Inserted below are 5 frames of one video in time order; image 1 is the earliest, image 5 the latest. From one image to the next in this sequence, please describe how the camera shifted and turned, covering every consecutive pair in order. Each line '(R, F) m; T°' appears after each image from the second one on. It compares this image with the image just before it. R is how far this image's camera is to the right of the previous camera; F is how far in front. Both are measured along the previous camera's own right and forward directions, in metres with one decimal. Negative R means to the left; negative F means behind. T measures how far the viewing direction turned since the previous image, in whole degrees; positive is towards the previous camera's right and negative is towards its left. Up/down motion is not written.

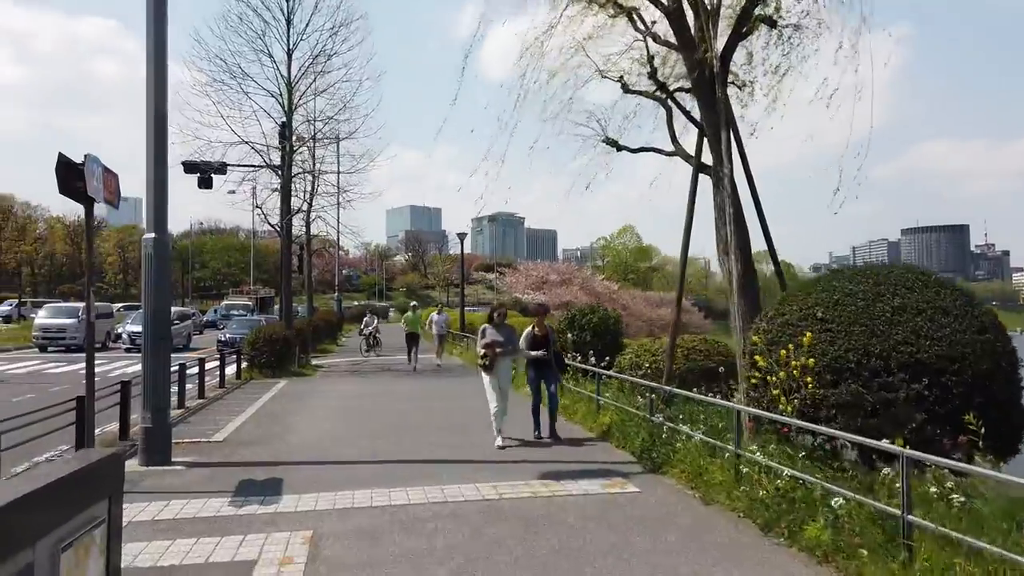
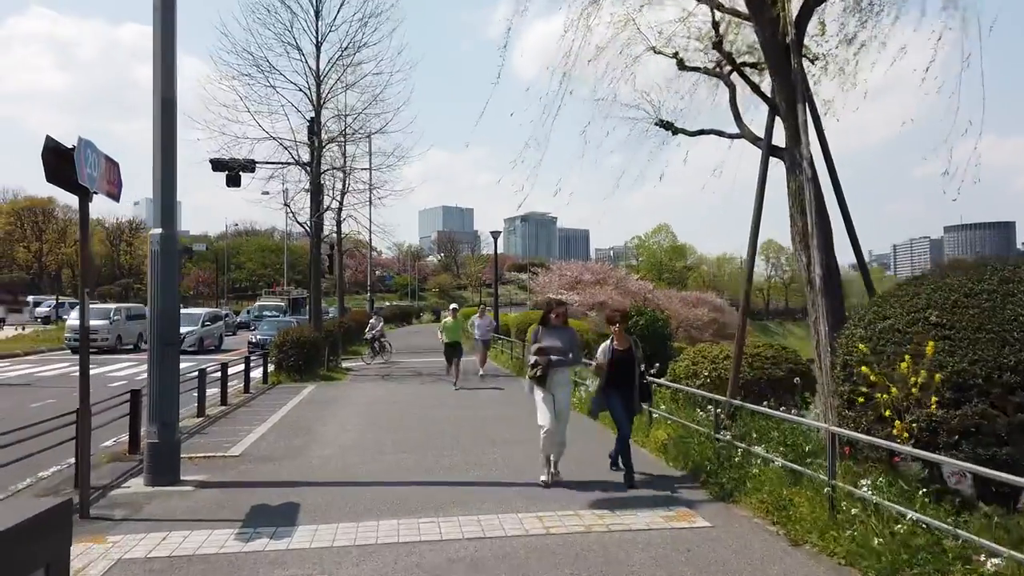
(-0.1, +1.0) m; -2°
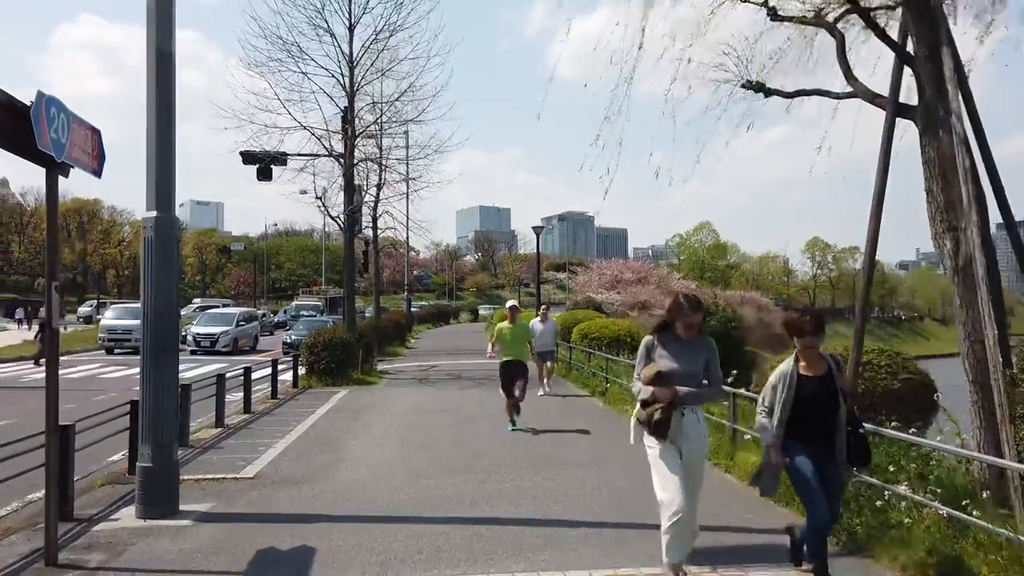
(-0.2, +1.5) m; -3°
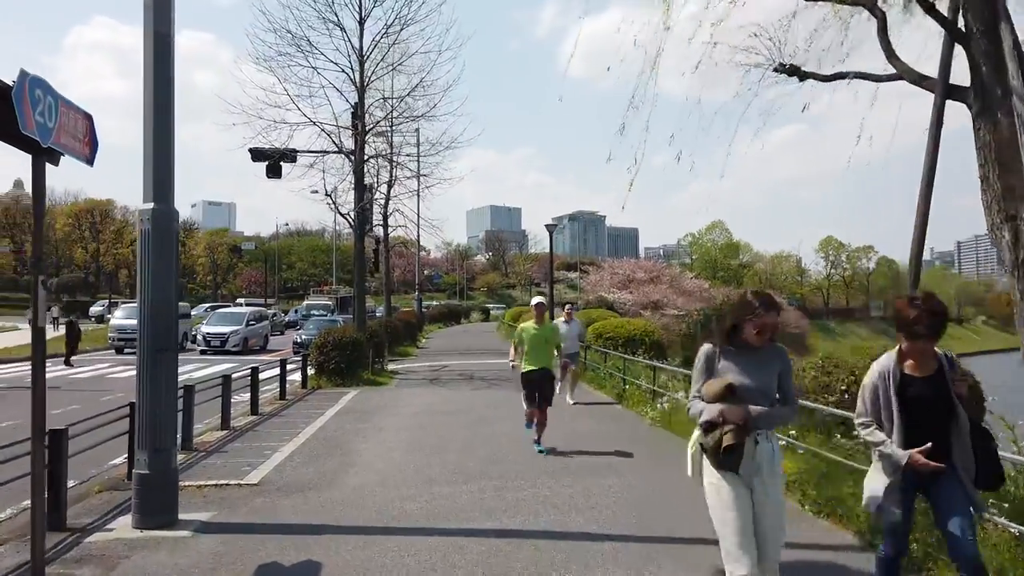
(-0.1, +0.5) m; -1°
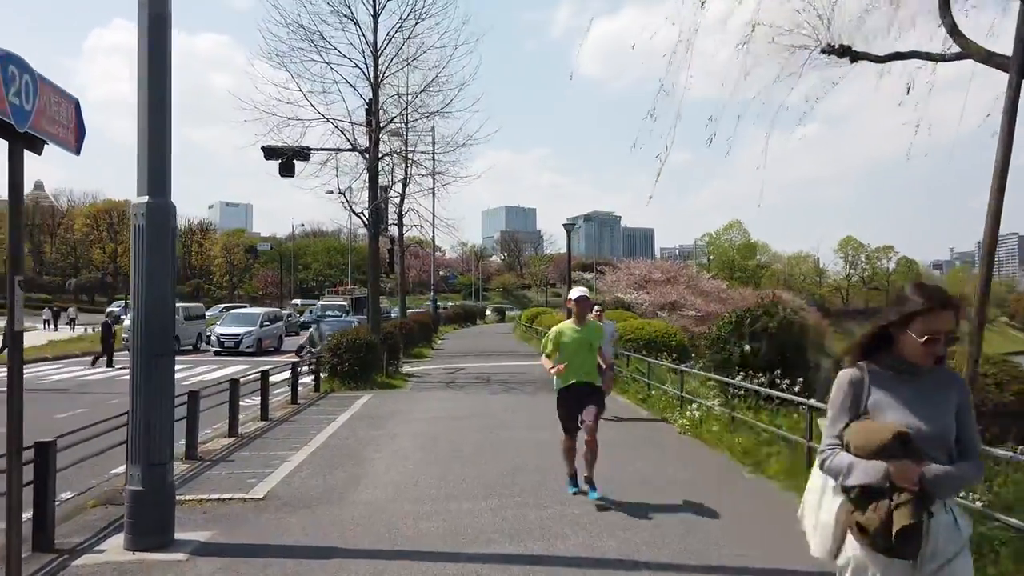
(-0.1, +0.6) m; -1°
